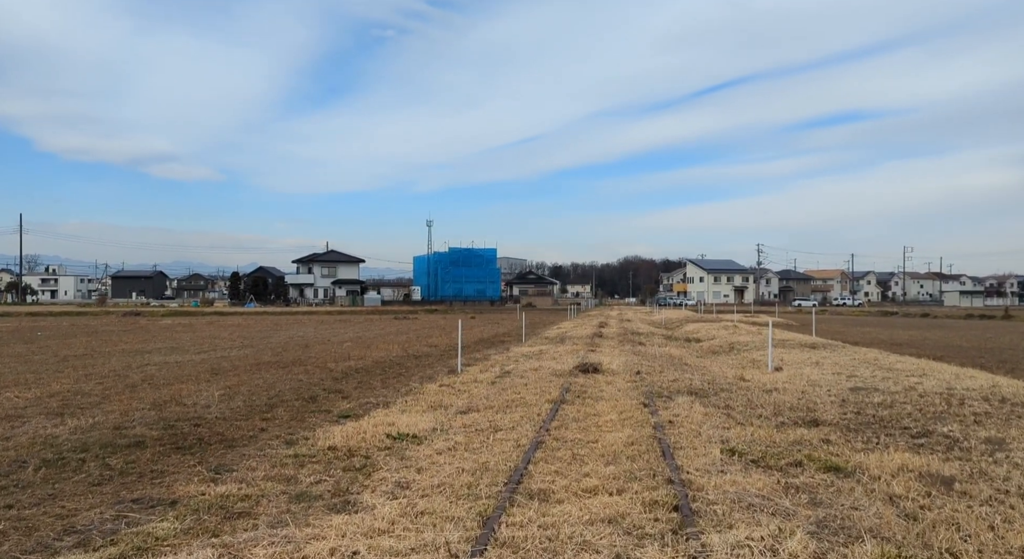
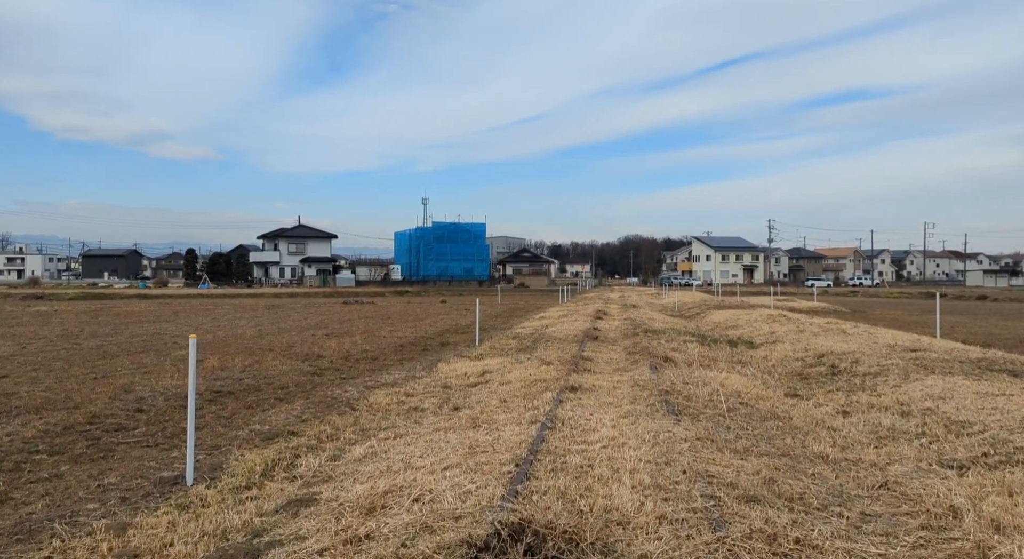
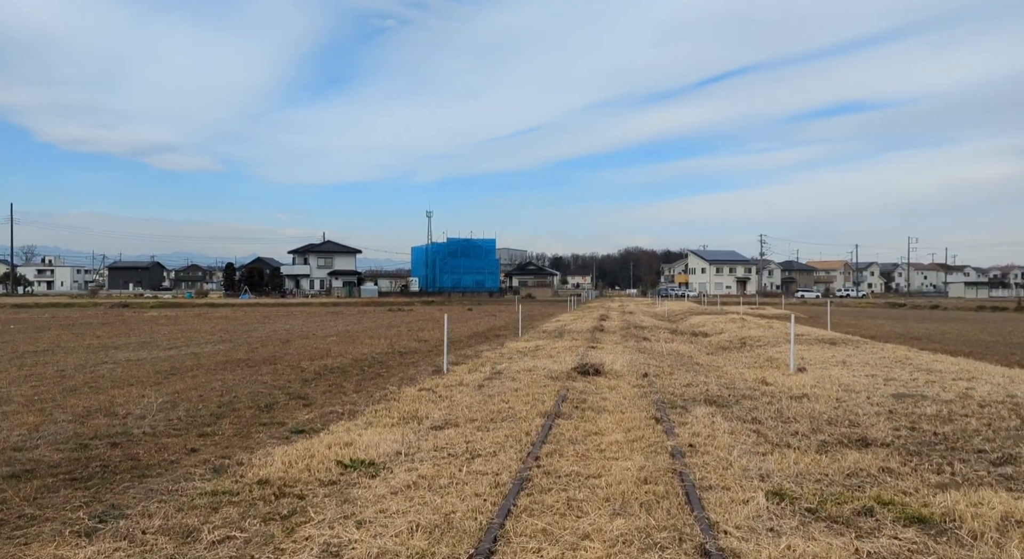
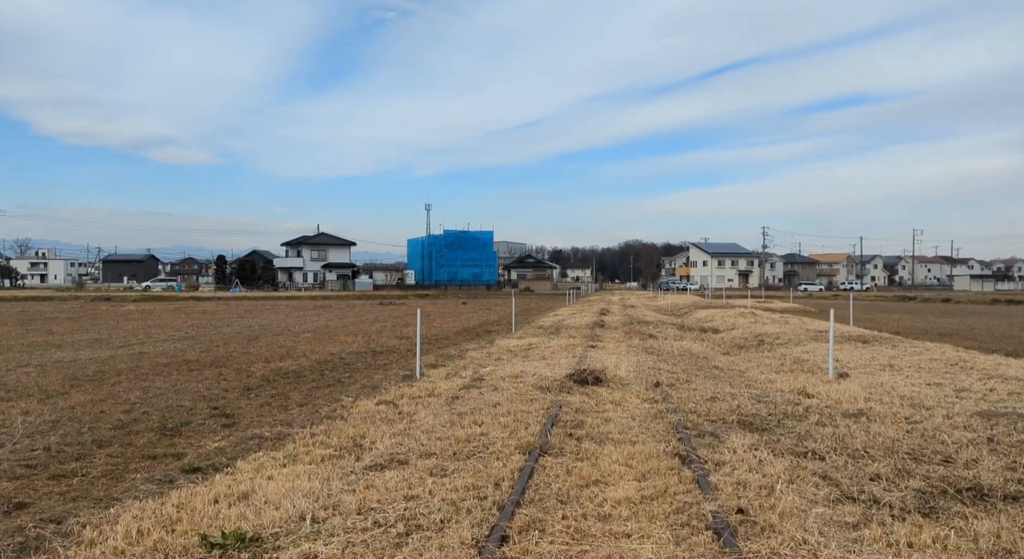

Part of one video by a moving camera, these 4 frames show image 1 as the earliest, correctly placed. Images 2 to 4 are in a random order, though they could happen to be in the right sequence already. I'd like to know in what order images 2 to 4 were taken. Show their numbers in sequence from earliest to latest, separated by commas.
3, 4, 2
